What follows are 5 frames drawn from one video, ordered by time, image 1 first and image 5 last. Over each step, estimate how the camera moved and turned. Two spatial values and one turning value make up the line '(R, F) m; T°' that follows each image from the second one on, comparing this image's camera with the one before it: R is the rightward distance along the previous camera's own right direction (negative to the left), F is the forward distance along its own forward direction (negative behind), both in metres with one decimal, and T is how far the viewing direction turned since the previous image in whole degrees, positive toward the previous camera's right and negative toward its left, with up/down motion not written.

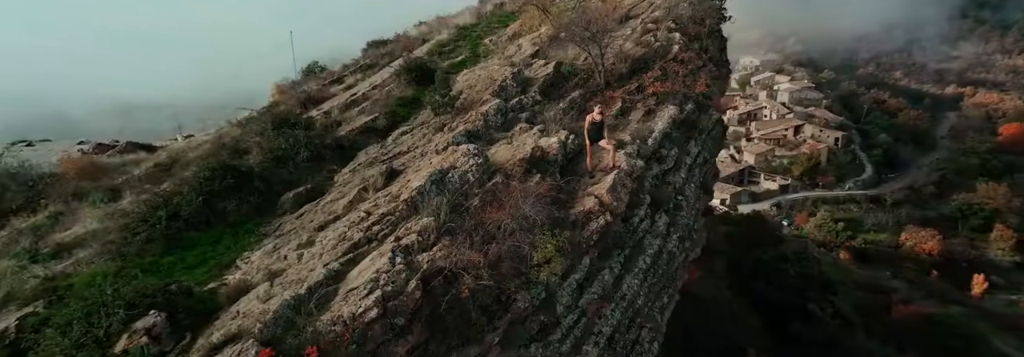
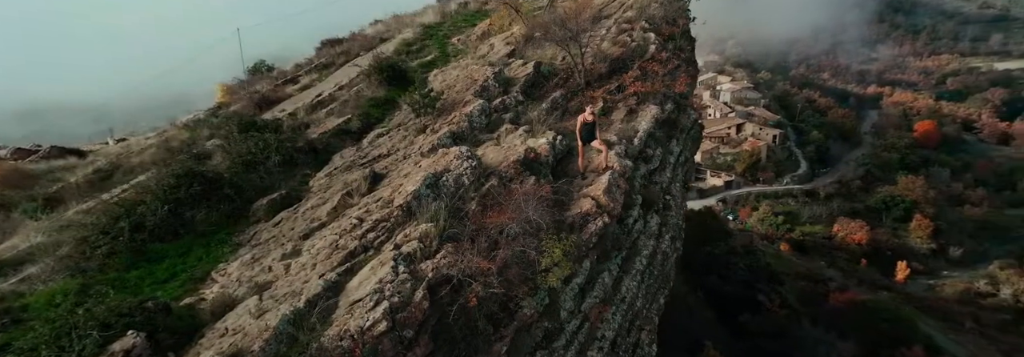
(-0.3, +0.1) m; +4°
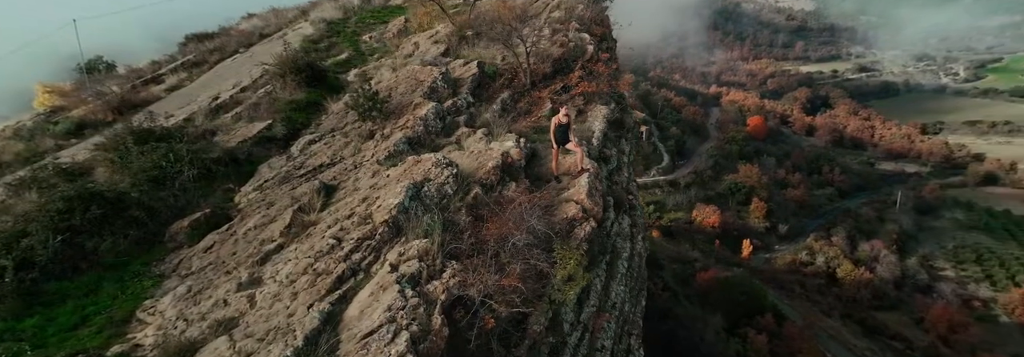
(-0.8, +0.2) m; +11°
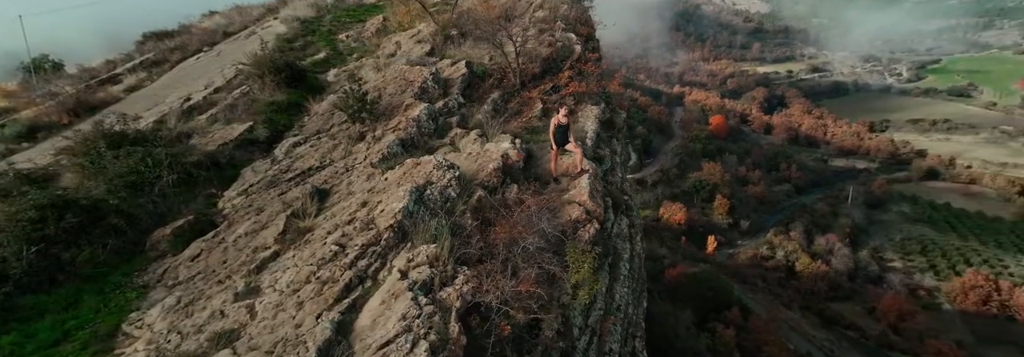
(-0.3, 0.0) m; +3°
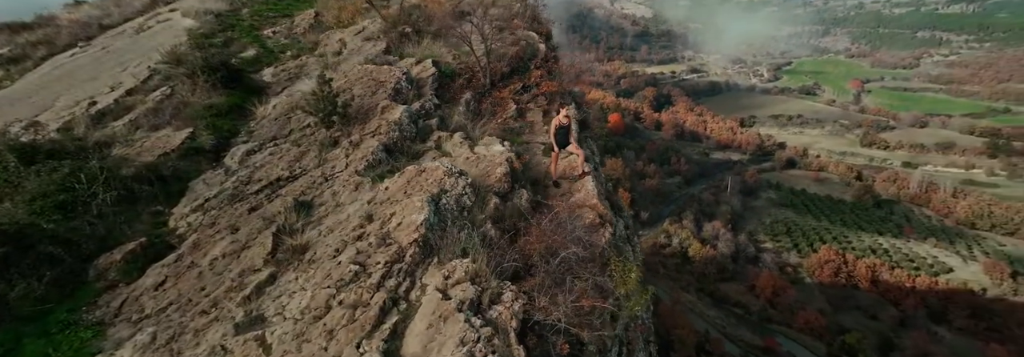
(-0.8, +0.2) m; +8°
